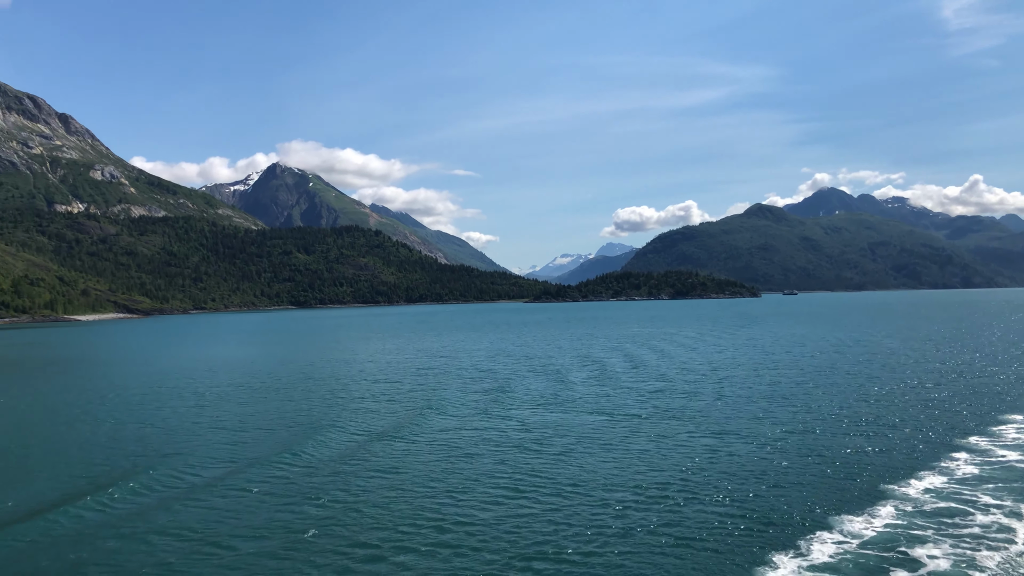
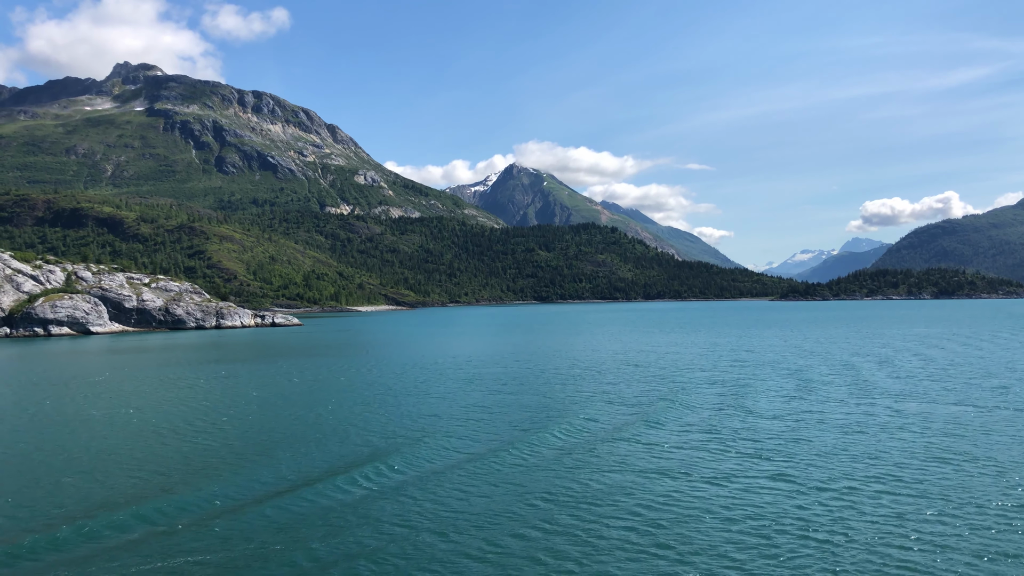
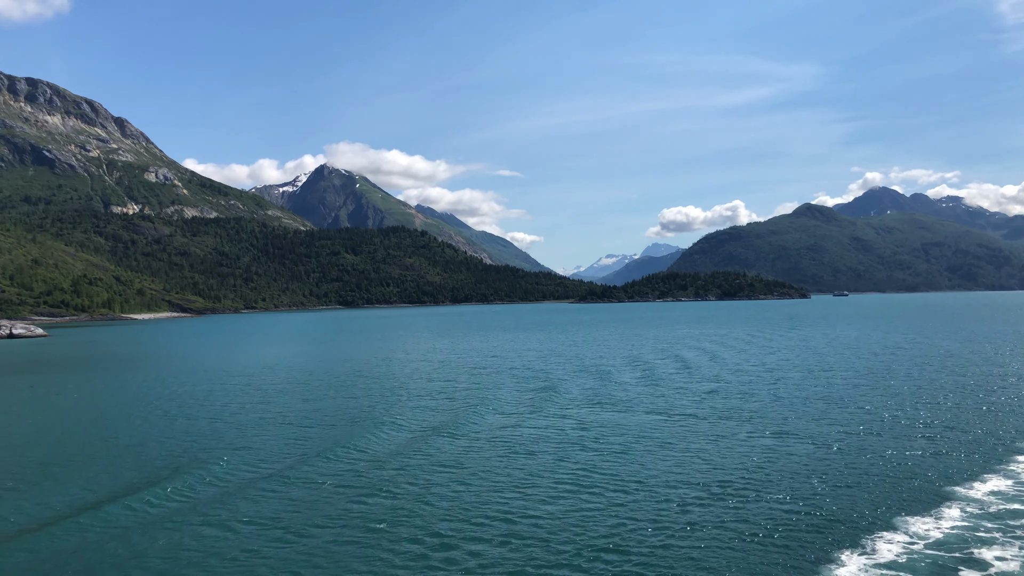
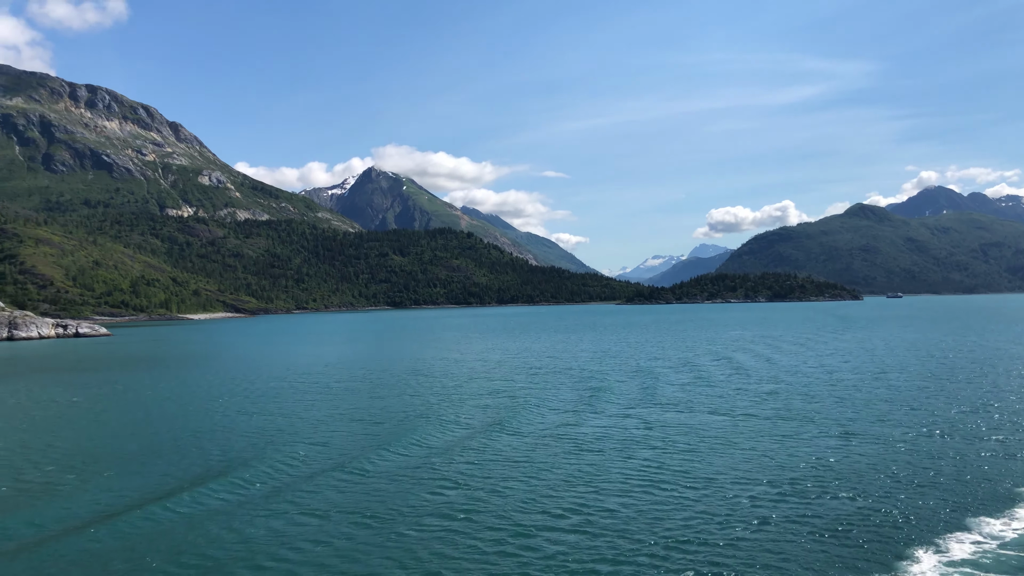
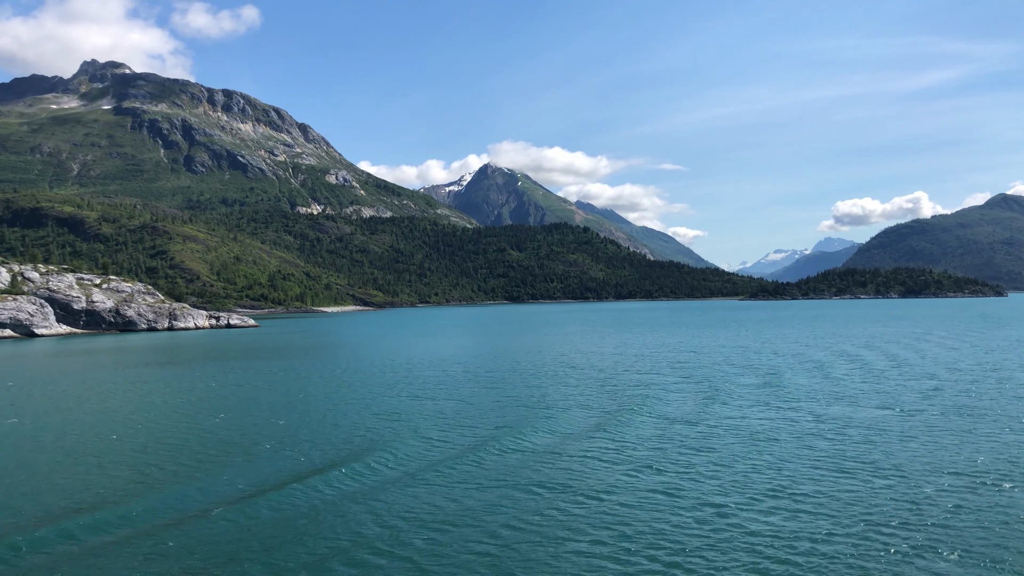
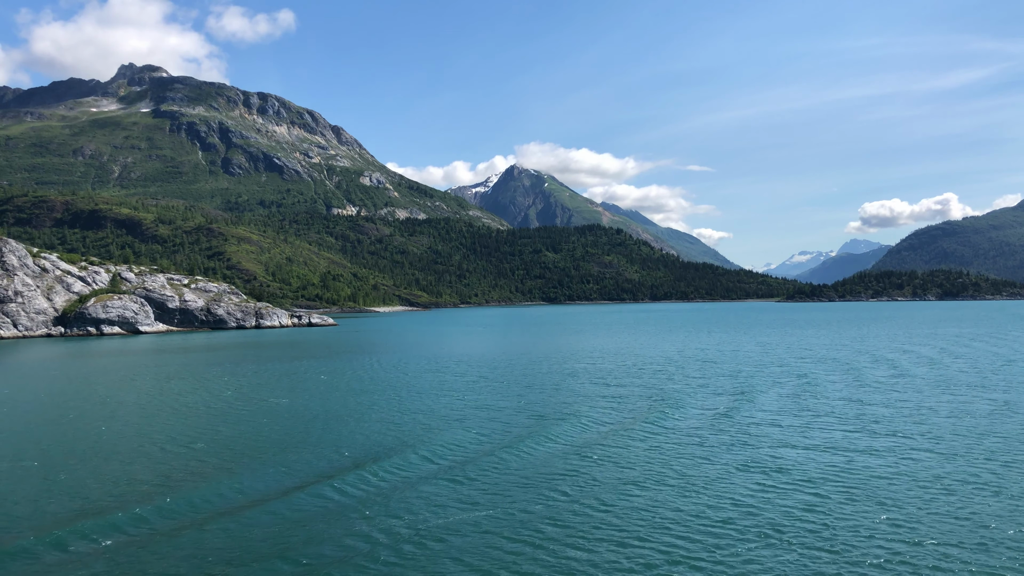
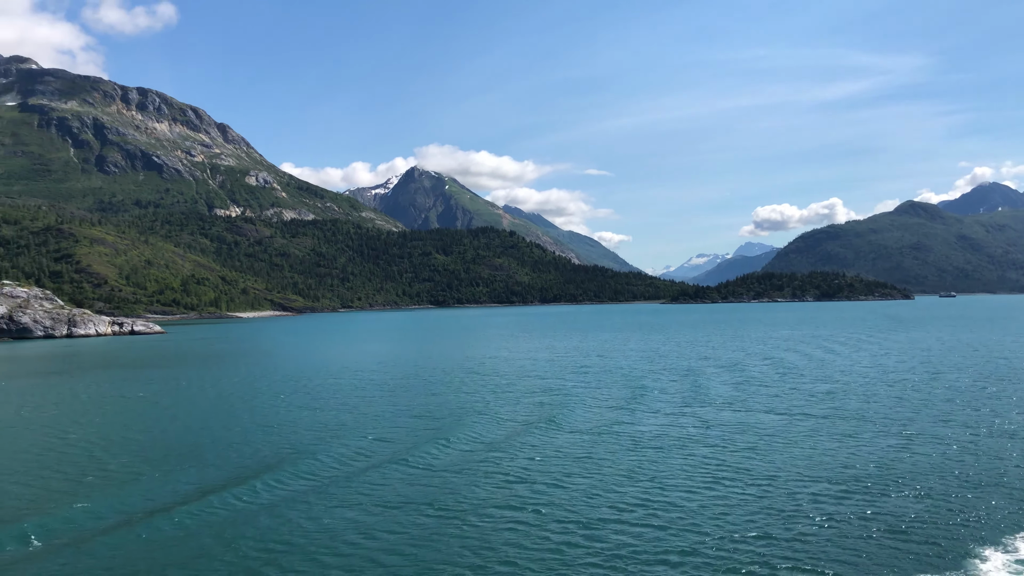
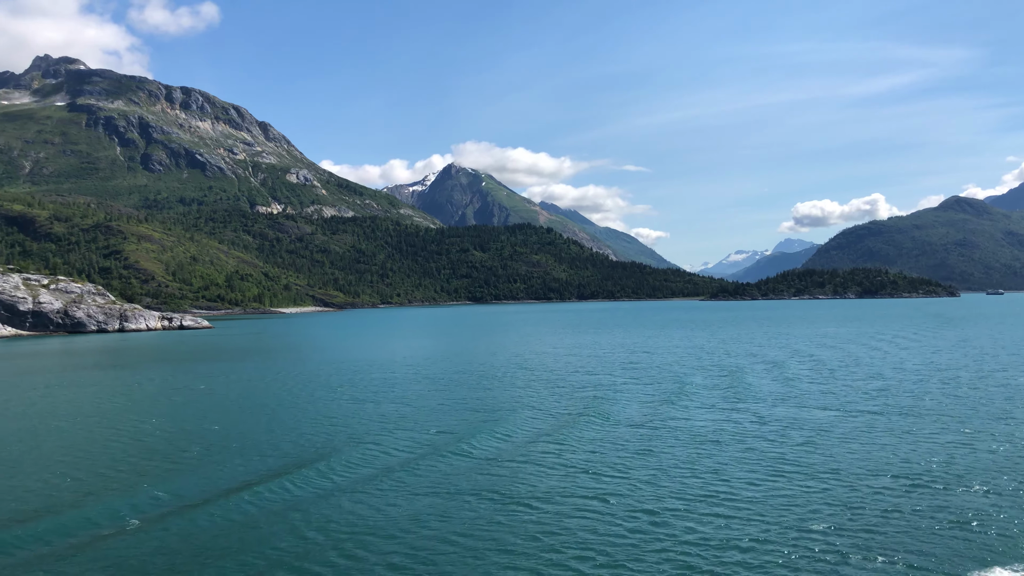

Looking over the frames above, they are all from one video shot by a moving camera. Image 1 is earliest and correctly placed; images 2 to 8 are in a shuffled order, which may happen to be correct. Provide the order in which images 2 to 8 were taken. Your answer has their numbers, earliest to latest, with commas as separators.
3, 4, 7, 8, 5, 2, 6
